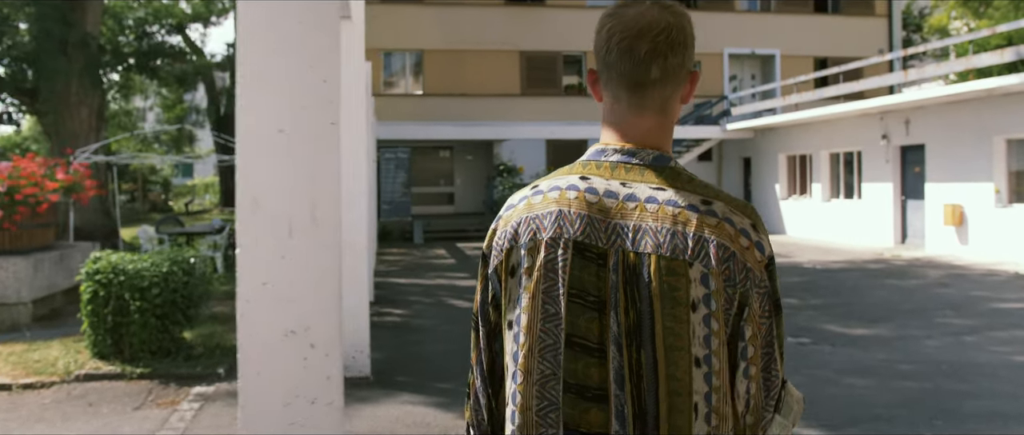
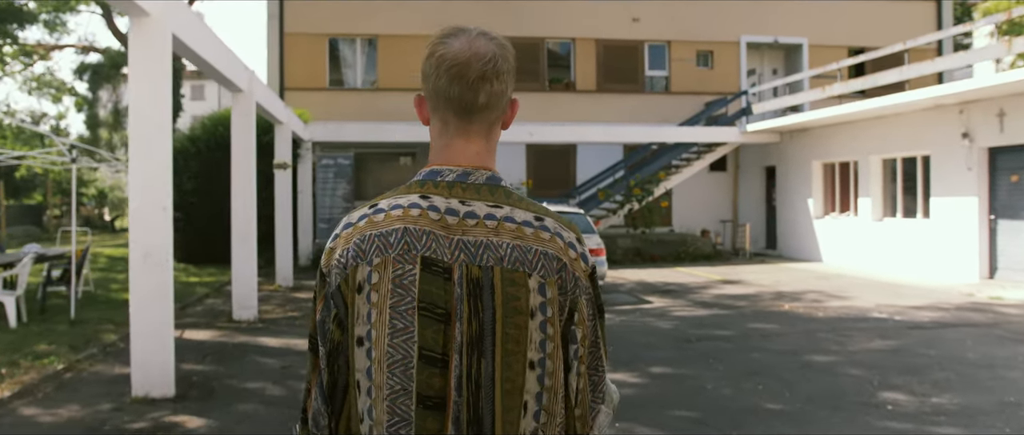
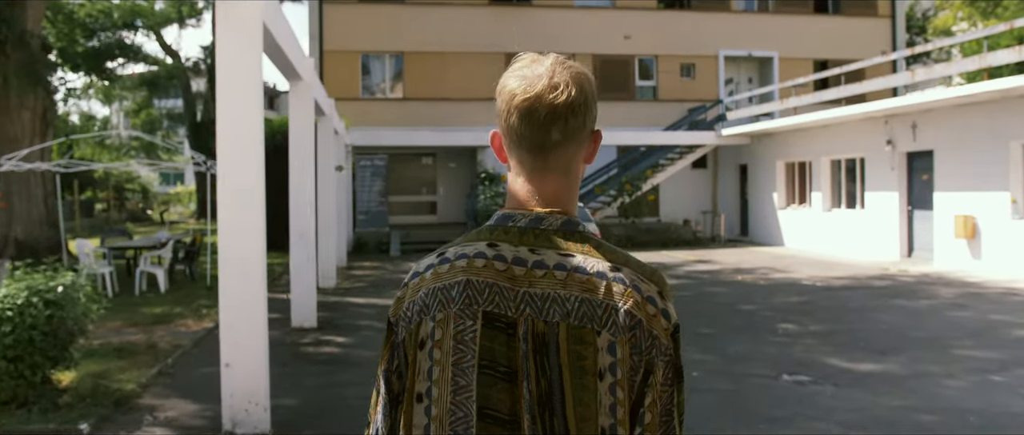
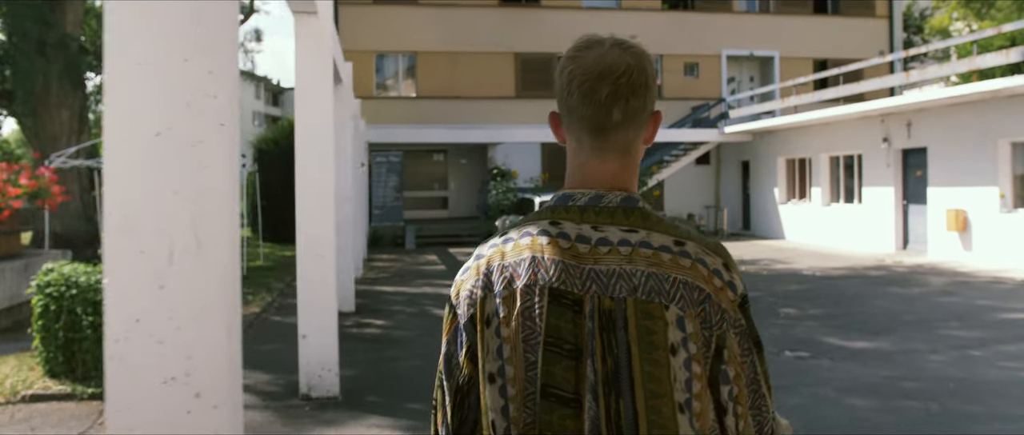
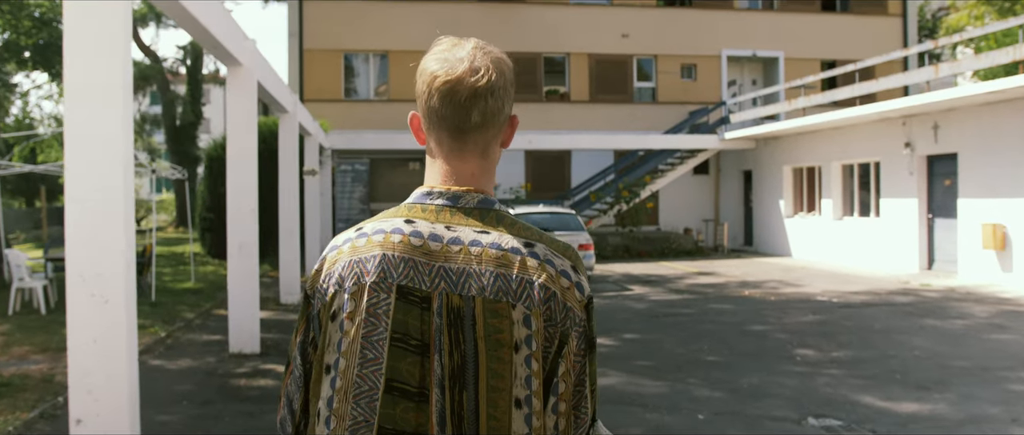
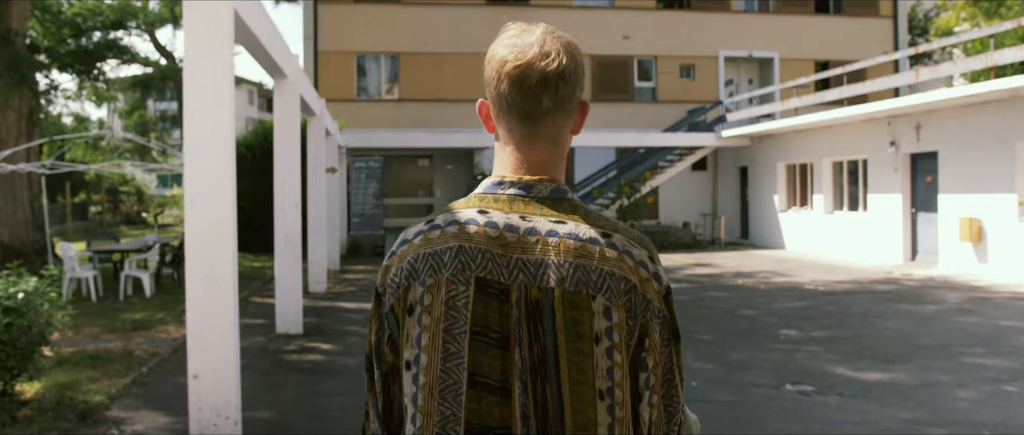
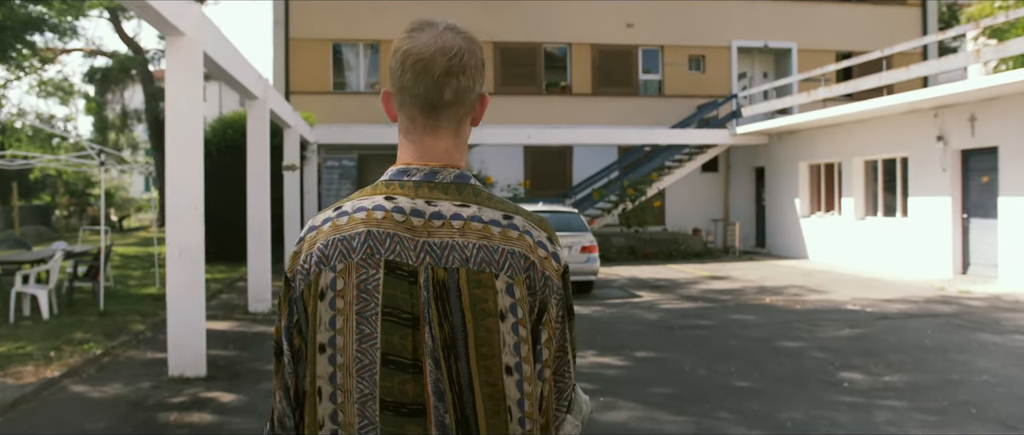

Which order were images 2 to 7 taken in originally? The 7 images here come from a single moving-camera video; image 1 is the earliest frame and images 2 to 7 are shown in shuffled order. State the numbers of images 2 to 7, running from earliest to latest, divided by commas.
4, 3, 6, 5, 7, 2
